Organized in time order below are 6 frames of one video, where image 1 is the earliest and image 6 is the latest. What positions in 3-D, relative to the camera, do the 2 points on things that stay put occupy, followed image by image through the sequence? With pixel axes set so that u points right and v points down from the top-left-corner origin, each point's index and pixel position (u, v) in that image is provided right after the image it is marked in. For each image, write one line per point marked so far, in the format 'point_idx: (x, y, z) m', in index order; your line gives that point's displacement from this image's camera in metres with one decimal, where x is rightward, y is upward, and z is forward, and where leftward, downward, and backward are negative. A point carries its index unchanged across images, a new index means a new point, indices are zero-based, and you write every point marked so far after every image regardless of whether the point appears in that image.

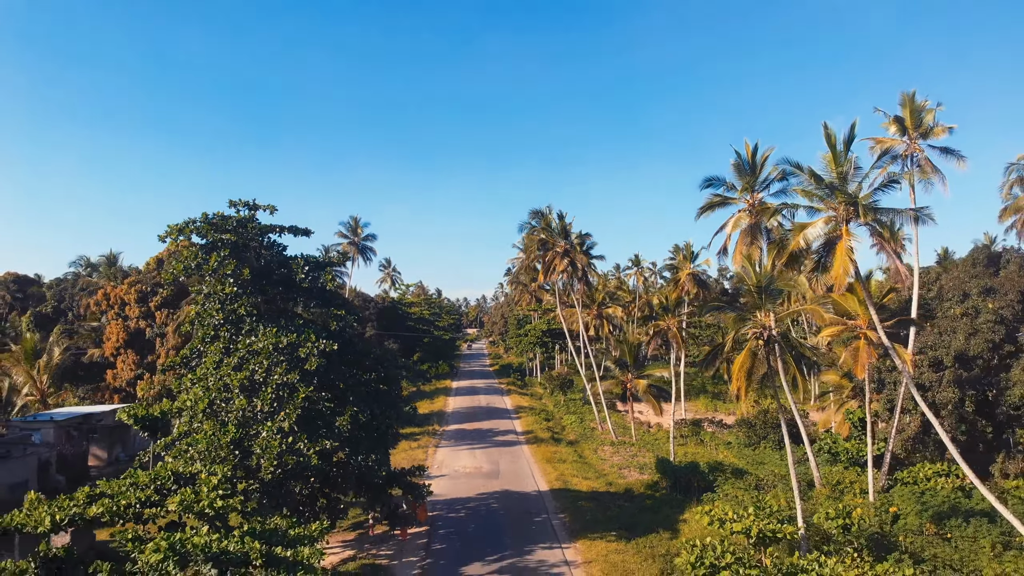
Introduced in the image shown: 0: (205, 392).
0: (-7.4, -2.5, +12.2) m
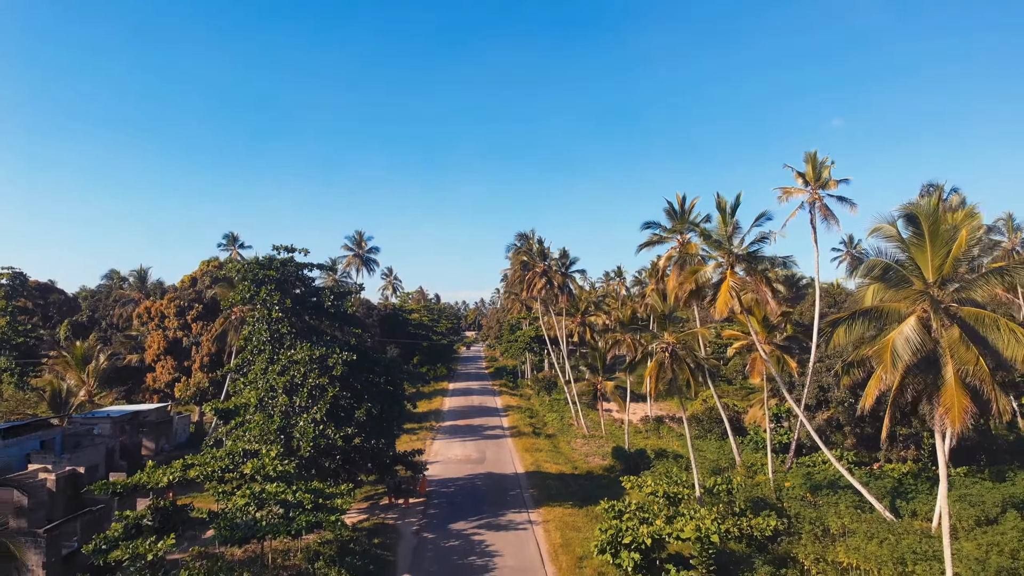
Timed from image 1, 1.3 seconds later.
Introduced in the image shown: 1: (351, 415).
0: (-8.2, -3.3, +16.2) m
1: (-5.4, -4.2, +17.0) m
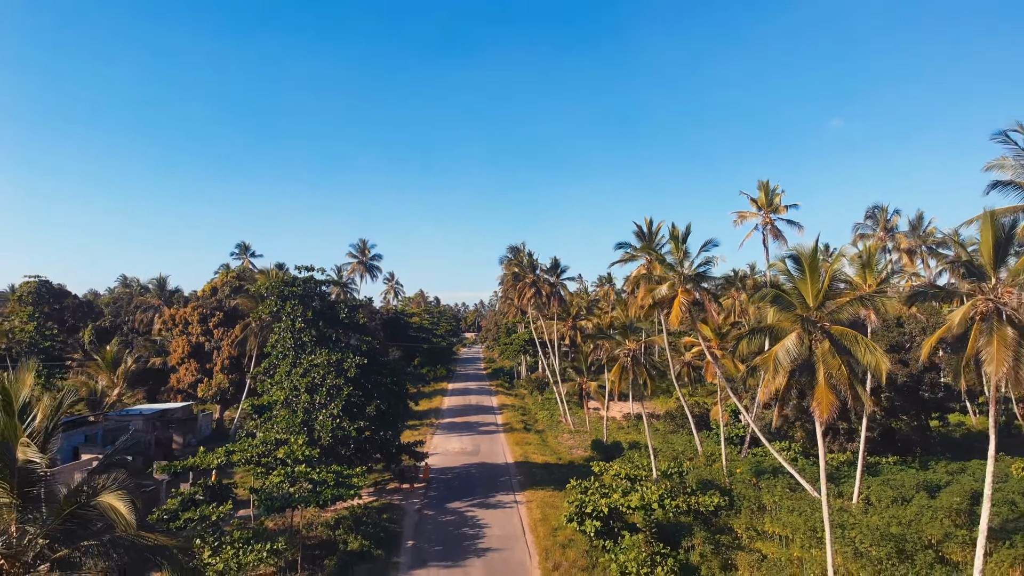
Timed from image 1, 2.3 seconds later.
0: (-8.7, -3.9, +19.2) m
1: (-5.9, -4.8, +19.9) m
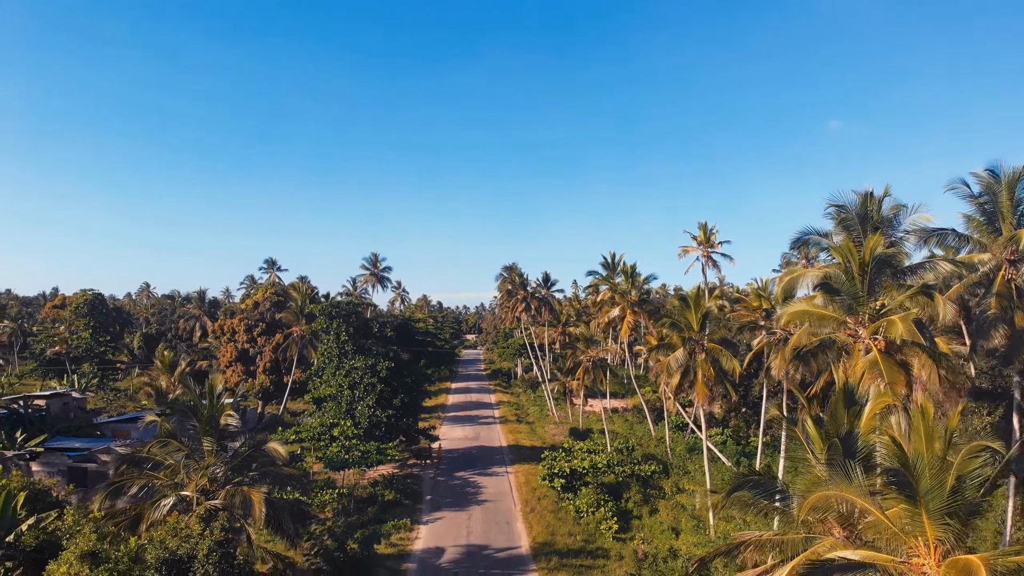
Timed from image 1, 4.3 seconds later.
0: (-9.1, -5.0, +25.5) m
1: (-6.3, -5.9, +26.2) m
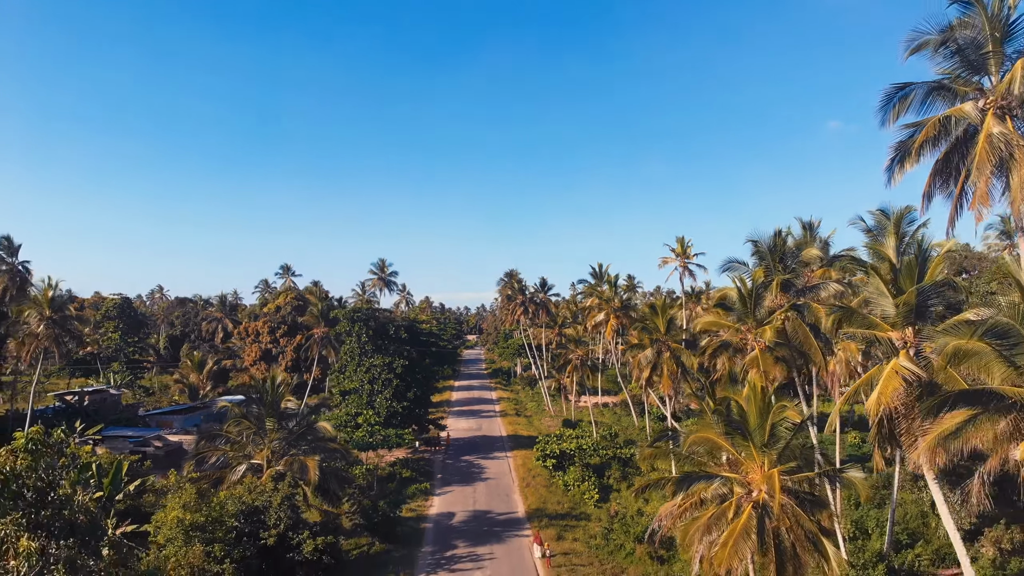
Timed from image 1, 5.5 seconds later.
0: (-9.2, -5.5, +29.3) m
1: (-6.4, -6.4, +30.1) m
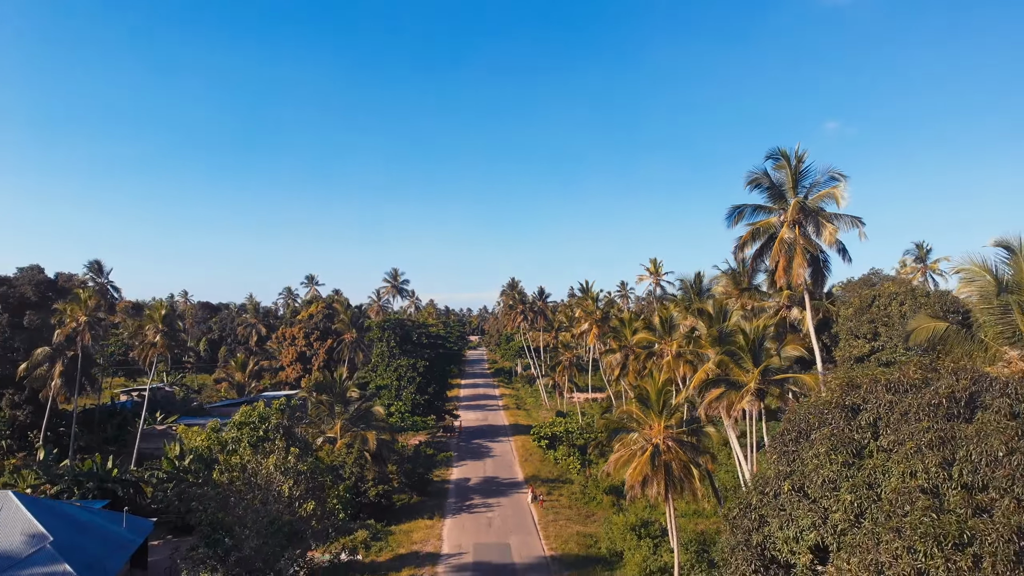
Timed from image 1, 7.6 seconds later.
0: (-9.1, -6.6, +36.2) m
1: (-6.3, -7.5, +36.9) m
